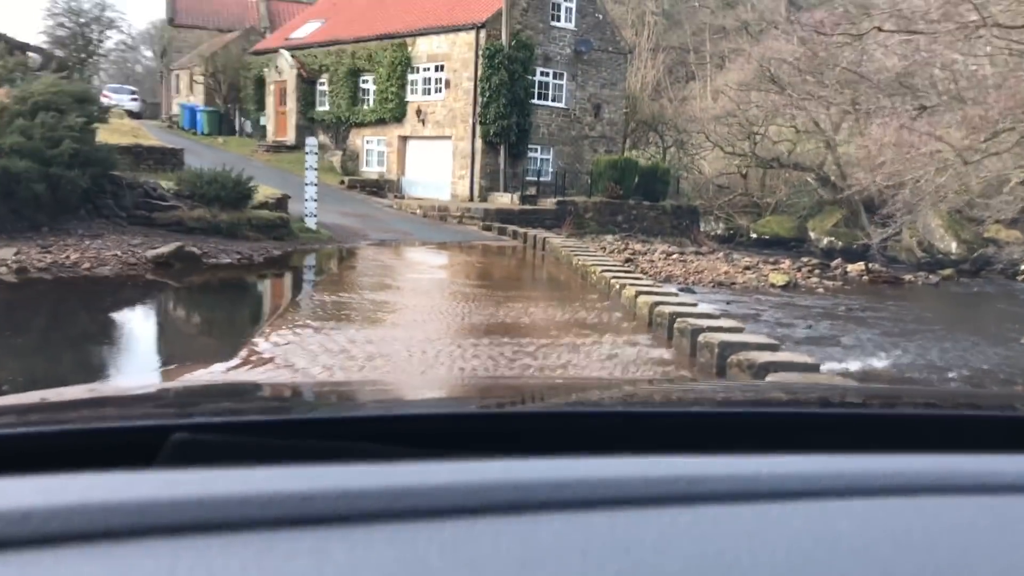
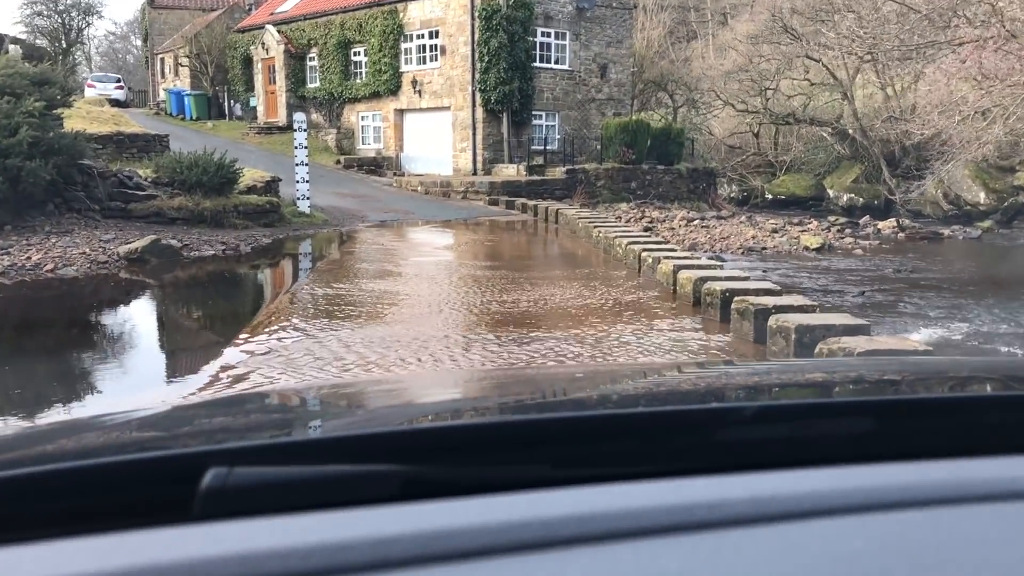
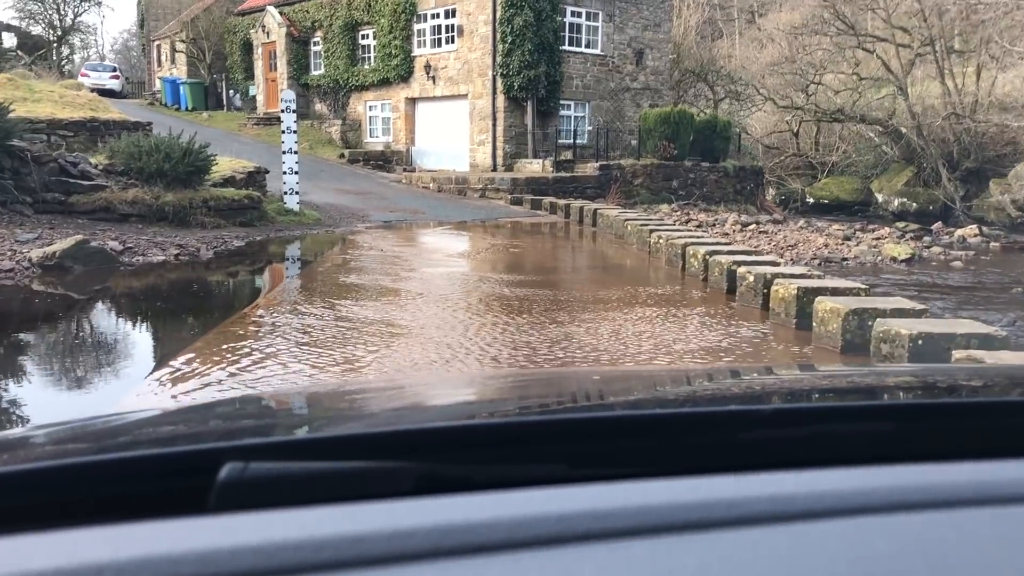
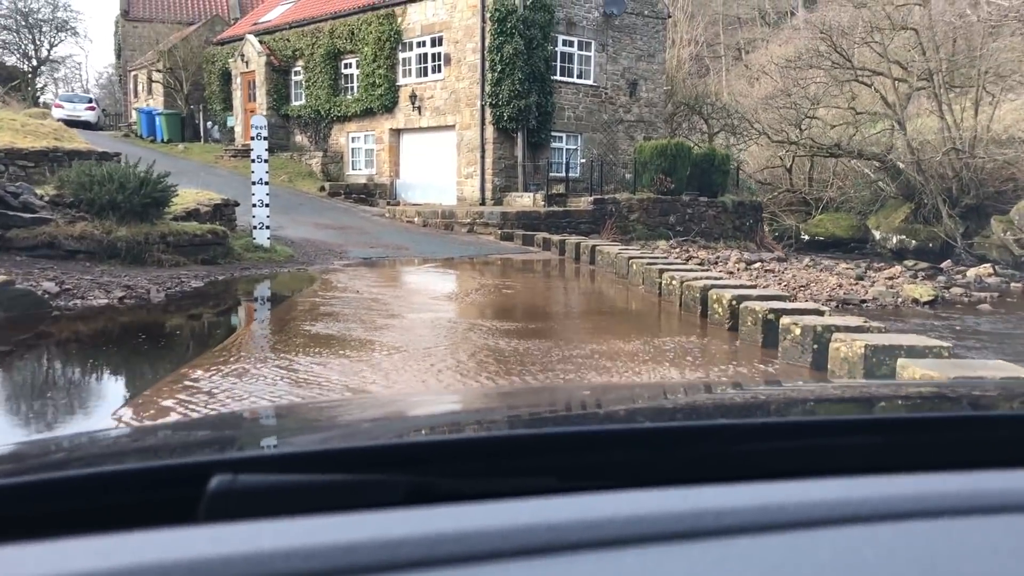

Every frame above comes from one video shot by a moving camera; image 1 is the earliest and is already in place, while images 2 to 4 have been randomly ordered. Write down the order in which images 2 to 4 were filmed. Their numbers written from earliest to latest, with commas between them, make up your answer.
2, 3, 4
